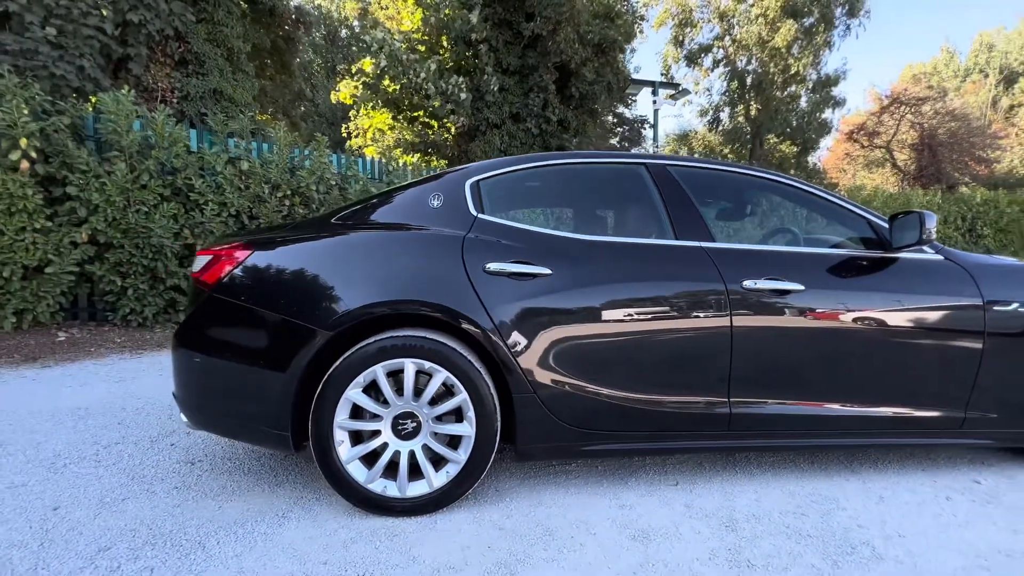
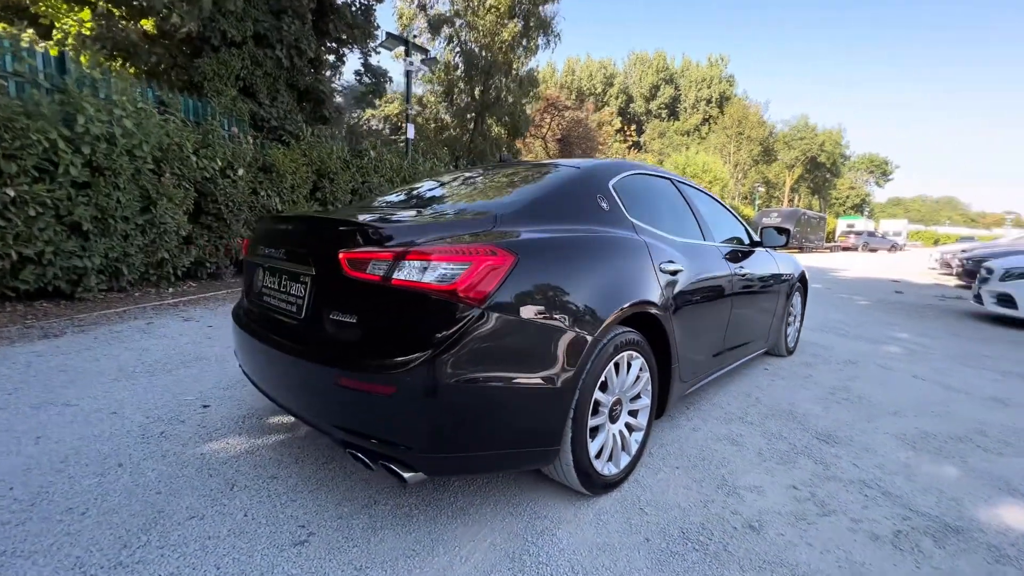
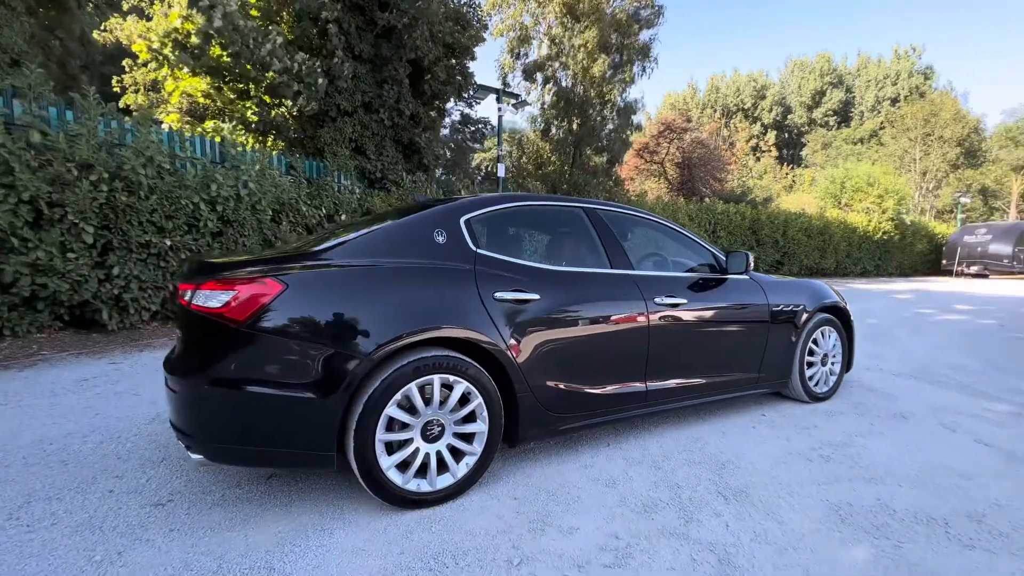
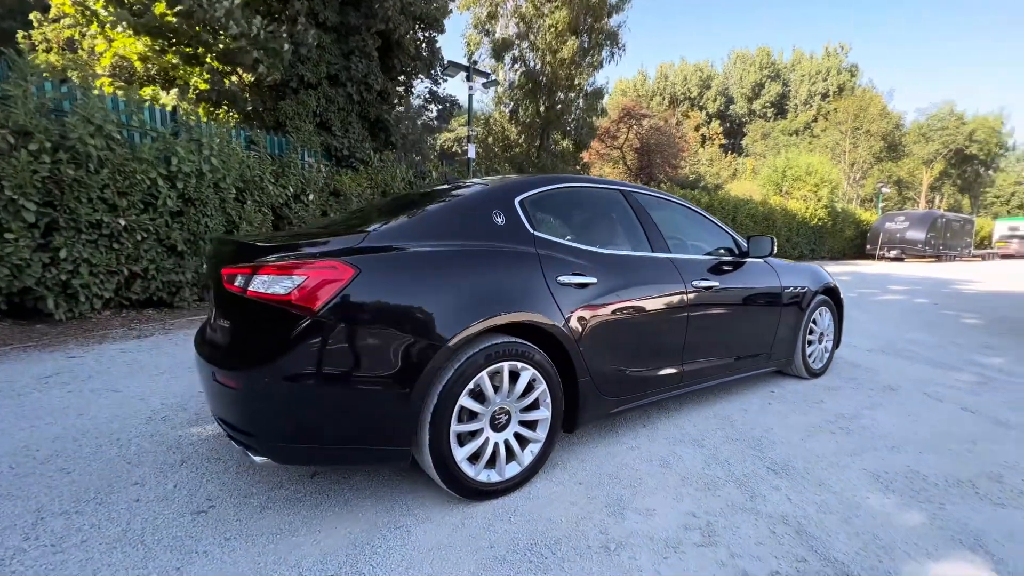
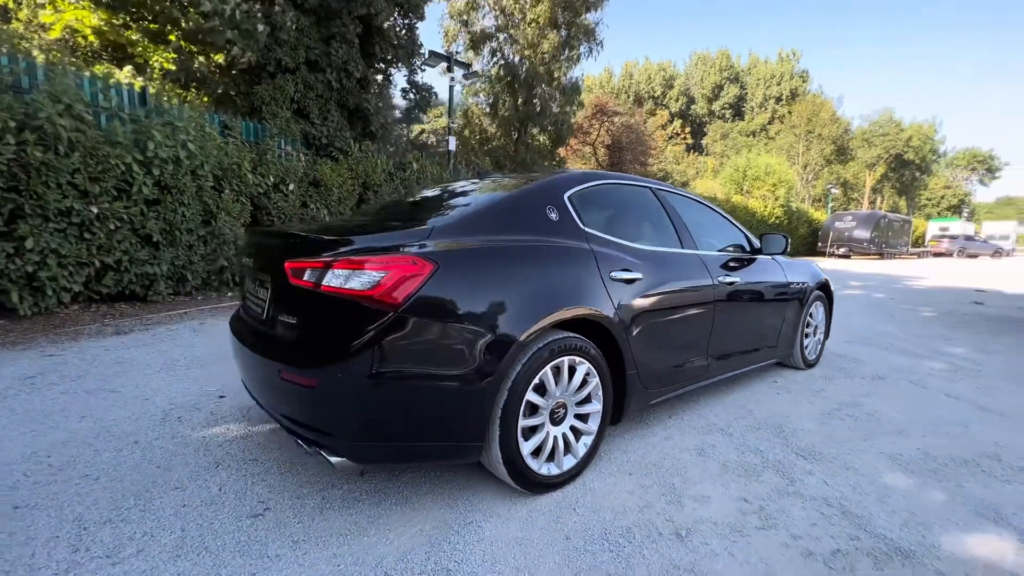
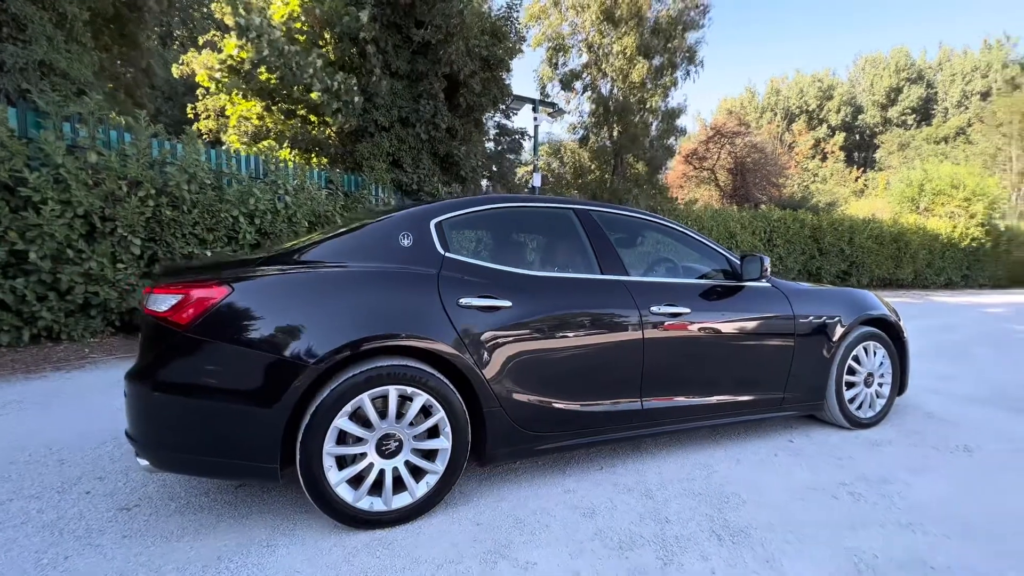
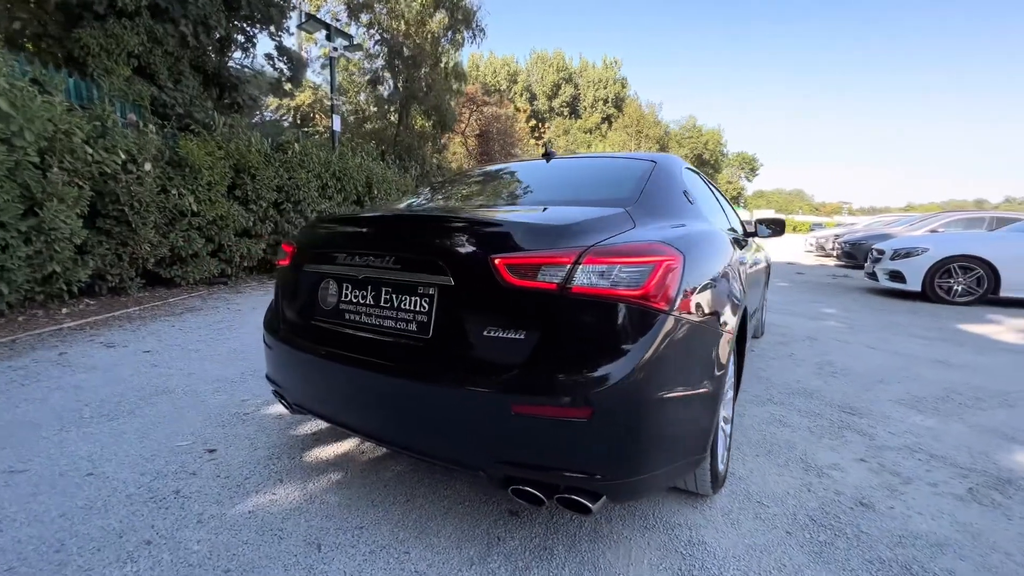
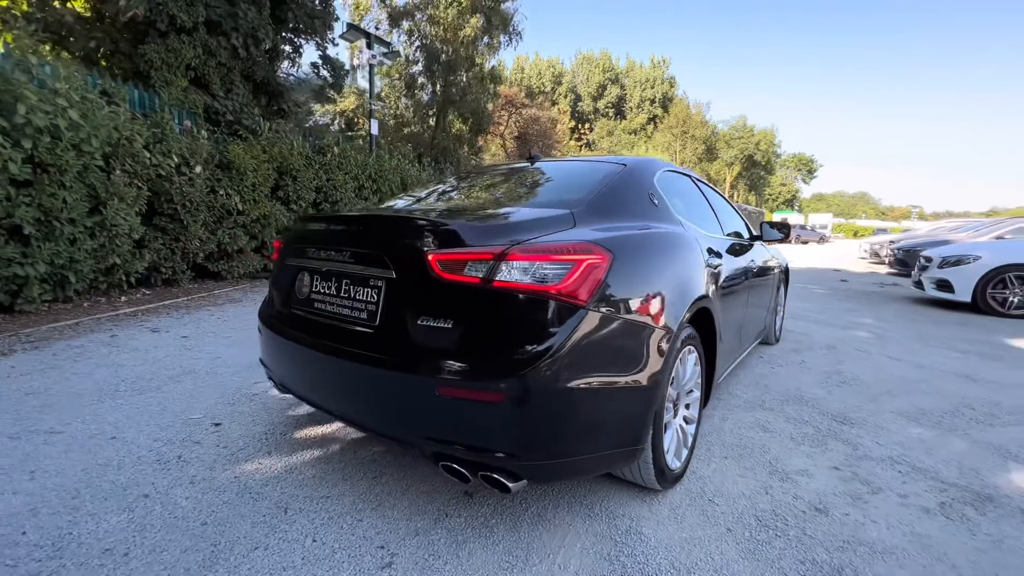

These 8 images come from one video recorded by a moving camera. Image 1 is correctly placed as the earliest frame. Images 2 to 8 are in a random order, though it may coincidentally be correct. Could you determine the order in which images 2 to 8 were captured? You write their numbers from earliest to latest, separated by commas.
6, 3, 4, 5, 2, 8, 7
